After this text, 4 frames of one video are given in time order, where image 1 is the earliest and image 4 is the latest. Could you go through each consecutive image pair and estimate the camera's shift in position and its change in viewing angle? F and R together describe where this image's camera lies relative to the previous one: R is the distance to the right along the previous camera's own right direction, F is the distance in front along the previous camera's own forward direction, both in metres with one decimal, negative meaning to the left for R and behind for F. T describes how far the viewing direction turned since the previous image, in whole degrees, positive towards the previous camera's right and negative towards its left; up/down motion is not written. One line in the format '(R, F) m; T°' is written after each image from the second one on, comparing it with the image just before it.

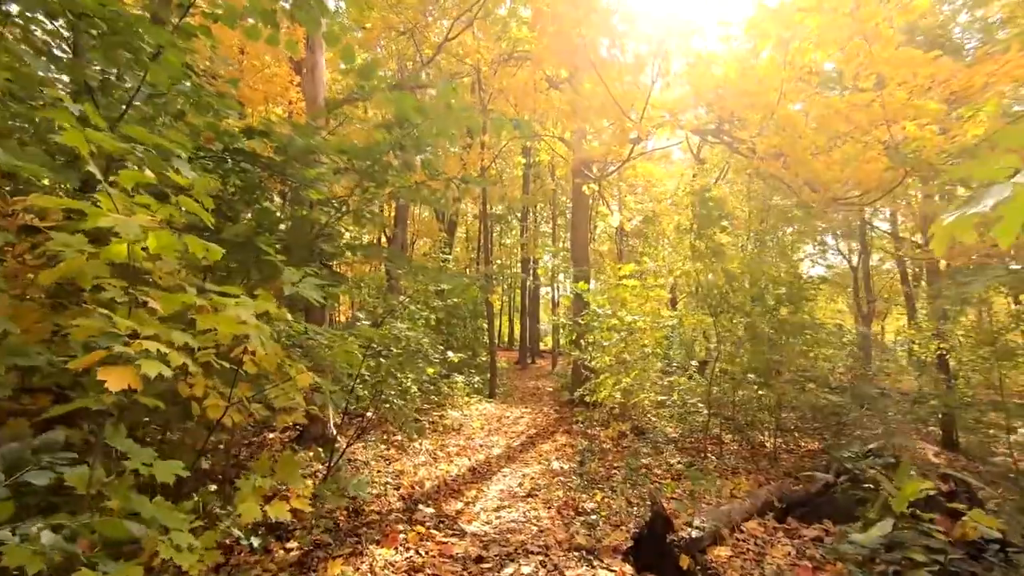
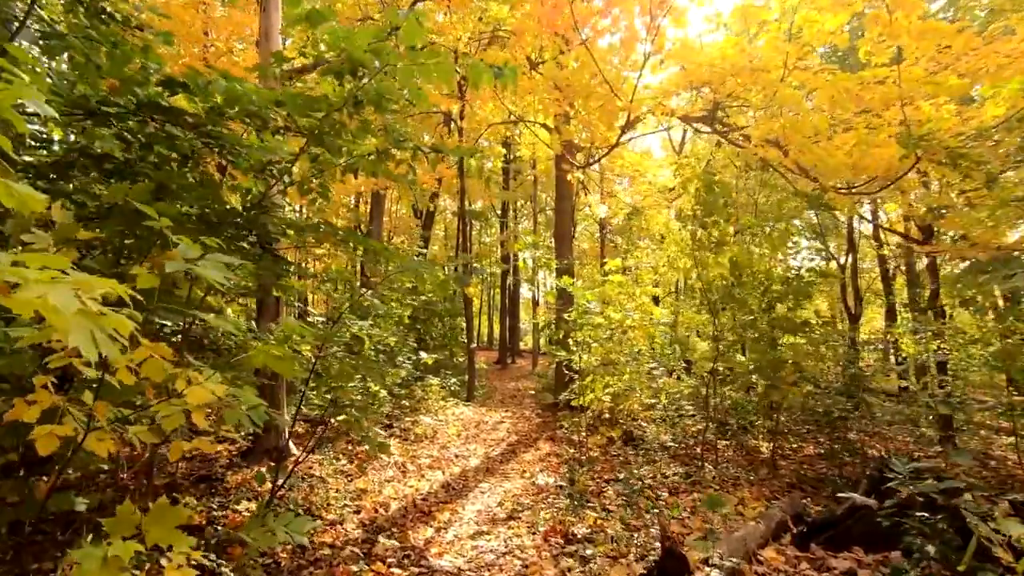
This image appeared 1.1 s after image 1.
(0.0, +0.6) m; +2°
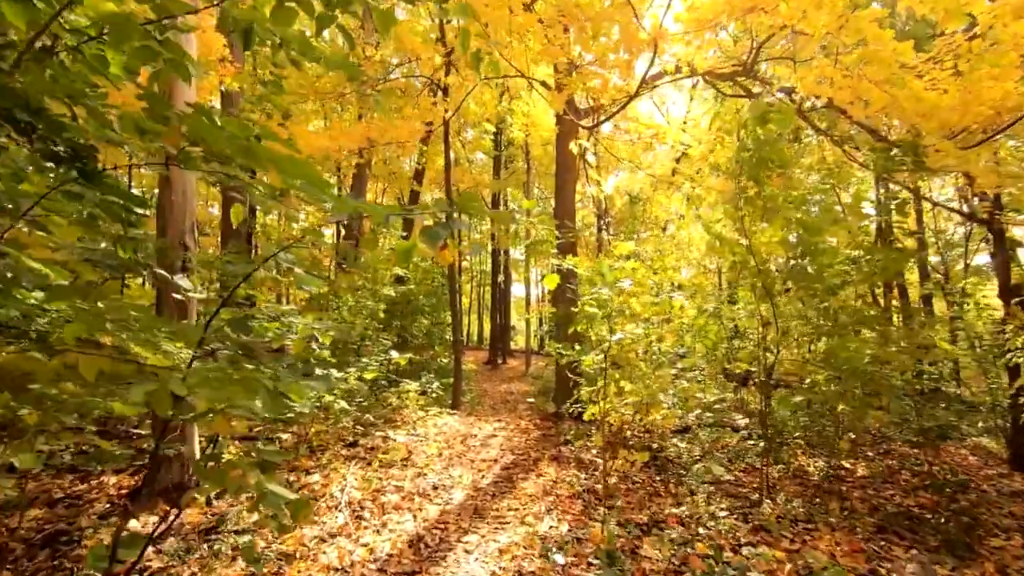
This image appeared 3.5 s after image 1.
(0.0, +1.3) m; +1°
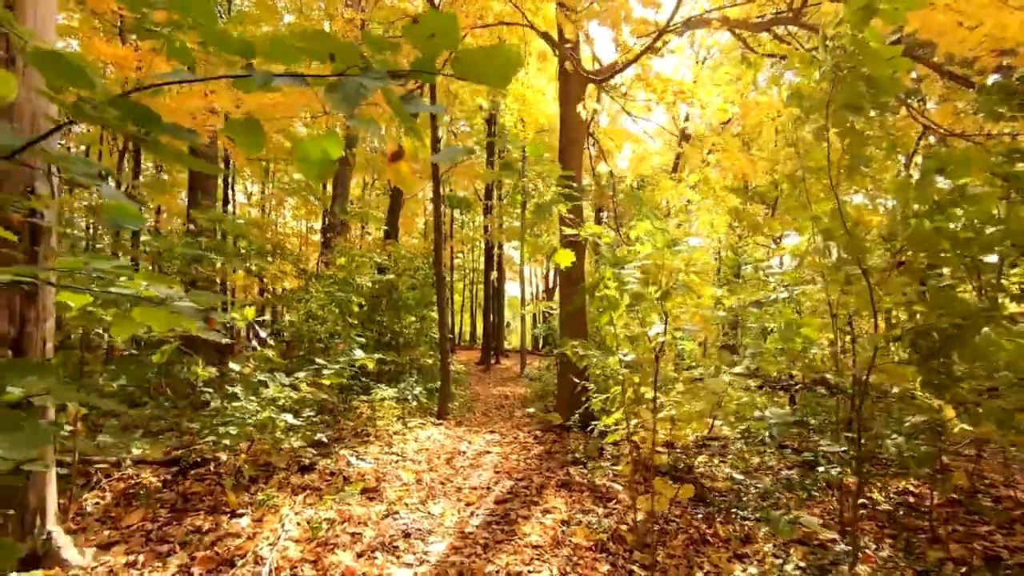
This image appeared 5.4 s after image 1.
(0.0, +1.1) m; +1°
